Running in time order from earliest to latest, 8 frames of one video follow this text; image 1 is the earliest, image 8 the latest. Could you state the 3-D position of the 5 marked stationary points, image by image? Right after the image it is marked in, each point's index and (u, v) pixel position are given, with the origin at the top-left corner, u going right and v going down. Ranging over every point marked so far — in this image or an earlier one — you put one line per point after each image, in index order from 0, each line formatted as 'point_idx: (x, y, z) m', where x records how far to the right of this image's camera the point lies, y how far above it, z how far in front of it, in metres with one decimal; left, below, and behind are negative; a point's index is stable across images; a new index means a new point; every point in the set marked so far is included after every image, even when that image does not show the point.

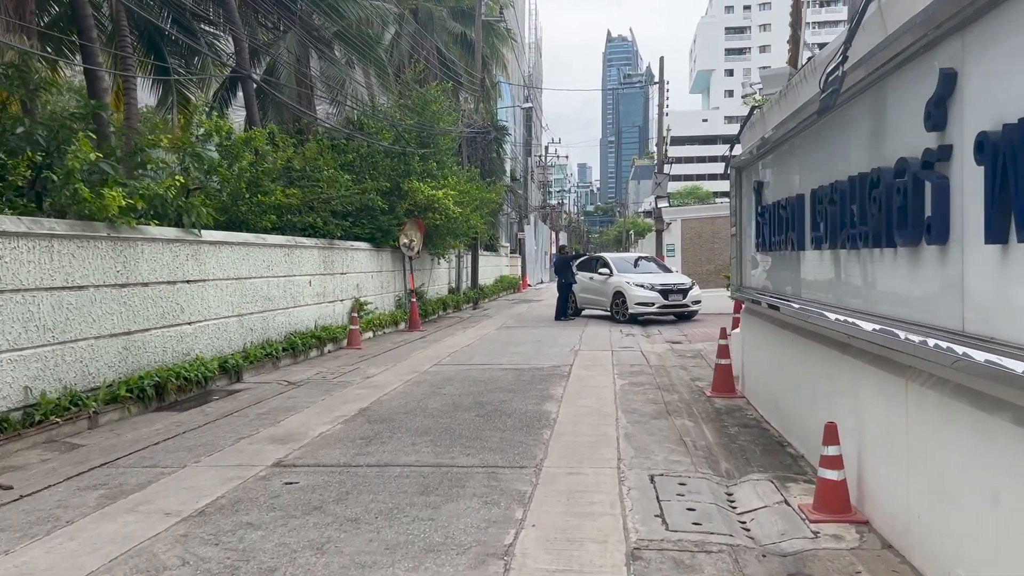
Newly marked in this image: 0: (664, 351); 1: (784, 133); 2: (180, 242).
0: (+1.9, -0.8, +13.1) m
1: (+1.8, +1.0, +6.8) m
2: (-2.9, +0.4, +9.5) m
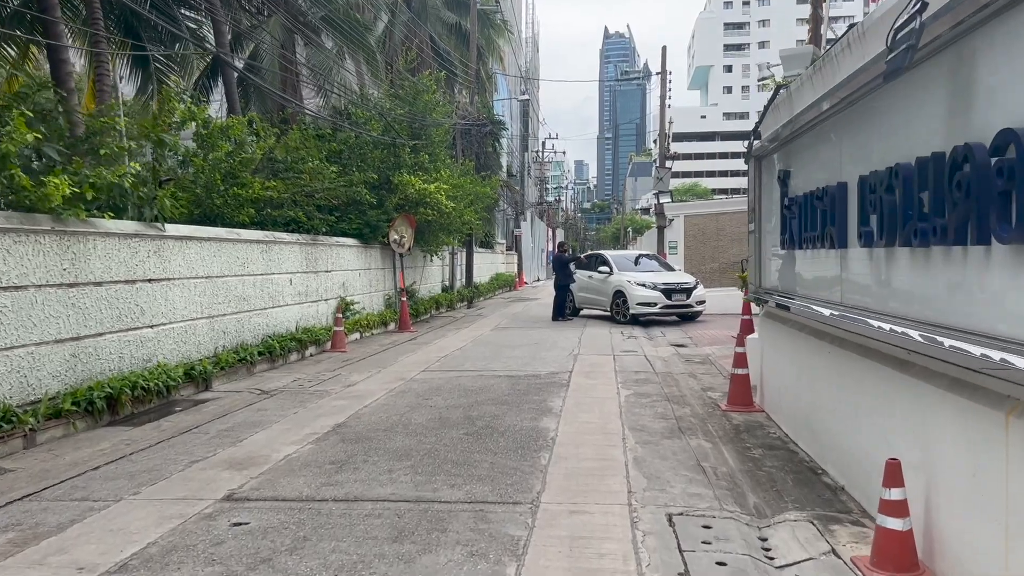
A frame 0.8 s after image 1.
0: (+1.8, -0.8, +12.2) m
1: (+1.7, +1.0, +5.9) m
2: (-3.0, +0.4, +8.6) m
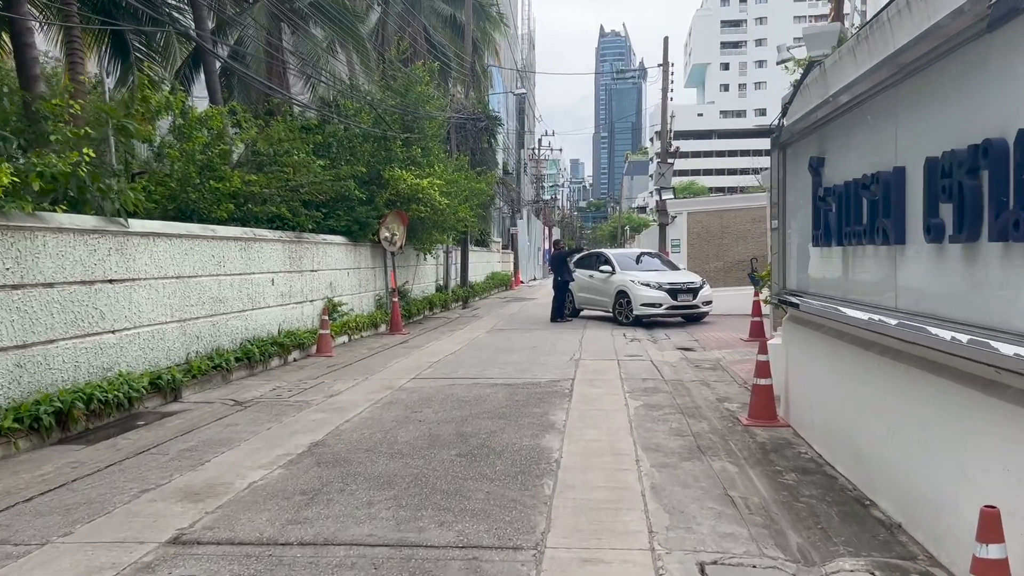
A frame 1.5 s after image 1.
0: (+1.8, -0.8, +11.4) m
1: (+1.7, +1.0, +5.1) m
2: (-3.0, +0.4, +7.8) m
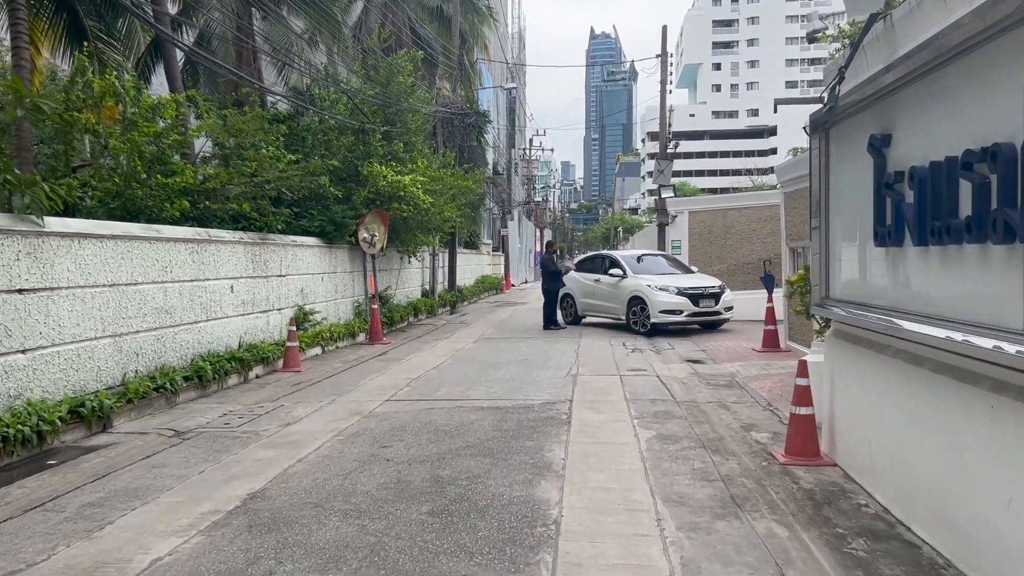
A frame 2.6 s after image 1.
0: (+1.7, -0.8, +10.2) m
1: (+1.7, +0.9, +3.9) m
2: (-3.1, +0.3, +6.5) m
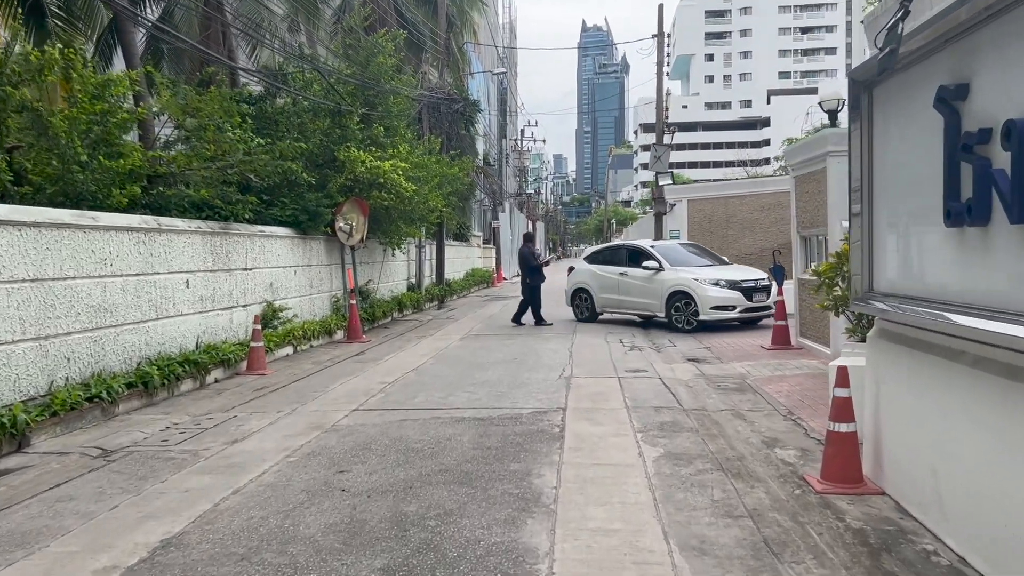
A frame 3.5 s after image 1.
0: (+1.6, -0.8, +9.2) m
1: (+1.6, +0.9, +2.8) m
2: (-3.2, +0.3, +5.4) m
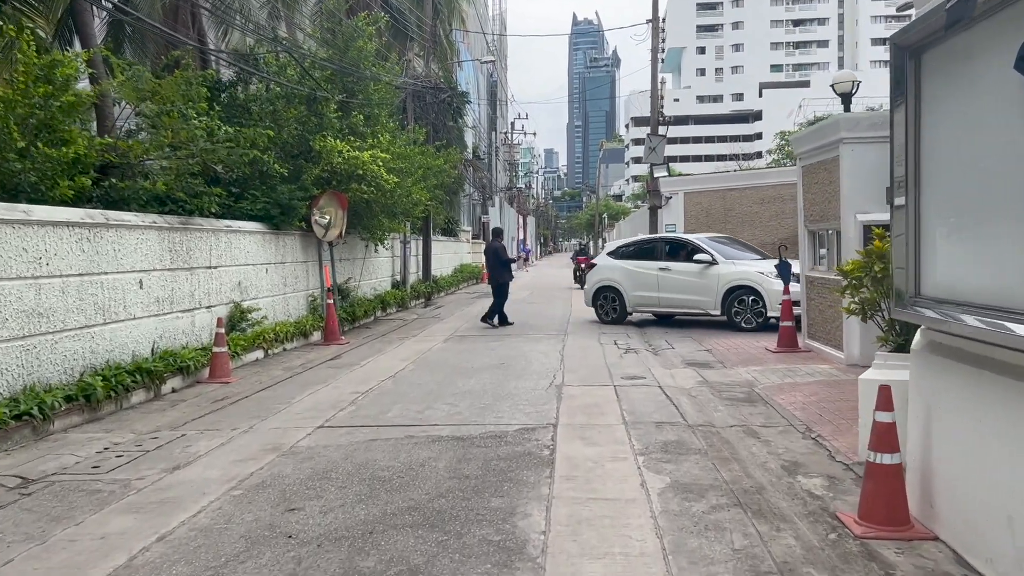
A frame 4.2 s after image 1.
0: (+1.4, -0.8, +8.4) m
1: (+1.5, +0.9, +2.0) m
2: (-3.3, +0.3, +4.6) m
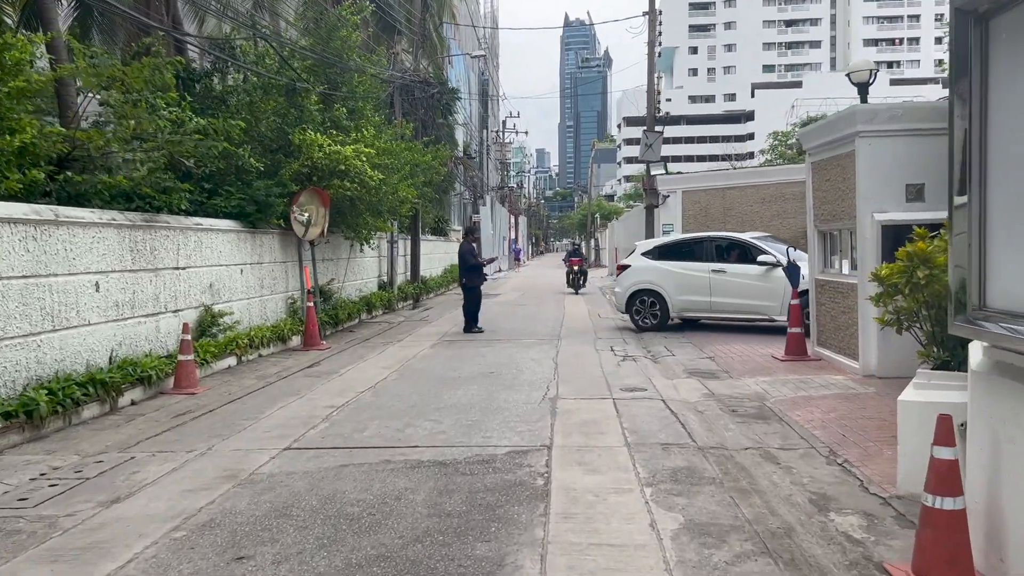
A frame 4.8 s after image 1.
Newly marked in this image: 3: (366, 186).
0: (+1.4, -0.8, +7.7) m
1: (+1.5, +0.9, +1.4) m
2: (-3.3, +0.3, +3.8) m
3: (-1.8, +1.2, +13.0) m
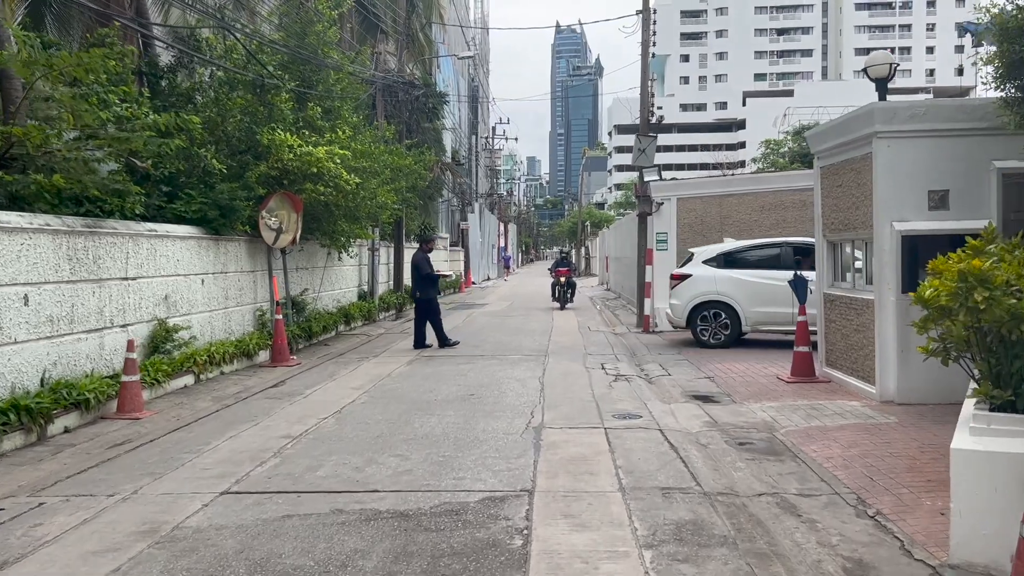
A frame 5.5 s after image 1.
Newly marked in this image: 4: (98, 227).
0: (+1.2, -0.9, +6.9) m
1: (+1.4, +0.8, +0.5) m
2: (-3.4, +0.2, +3.0) m
3: (-2.0, +1.1, +12.1) m
4: (-3.1, +0.5, +8.1) m
